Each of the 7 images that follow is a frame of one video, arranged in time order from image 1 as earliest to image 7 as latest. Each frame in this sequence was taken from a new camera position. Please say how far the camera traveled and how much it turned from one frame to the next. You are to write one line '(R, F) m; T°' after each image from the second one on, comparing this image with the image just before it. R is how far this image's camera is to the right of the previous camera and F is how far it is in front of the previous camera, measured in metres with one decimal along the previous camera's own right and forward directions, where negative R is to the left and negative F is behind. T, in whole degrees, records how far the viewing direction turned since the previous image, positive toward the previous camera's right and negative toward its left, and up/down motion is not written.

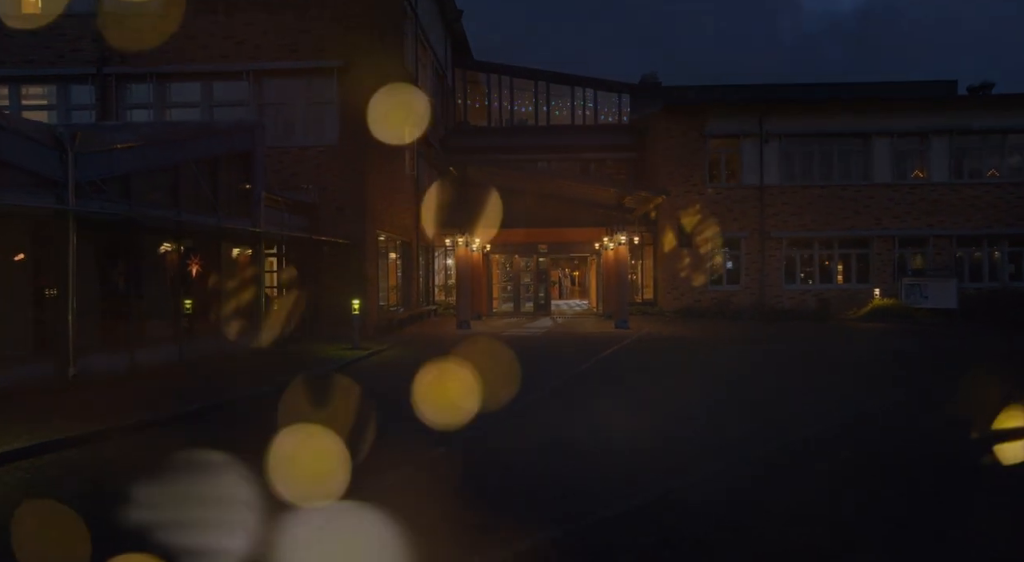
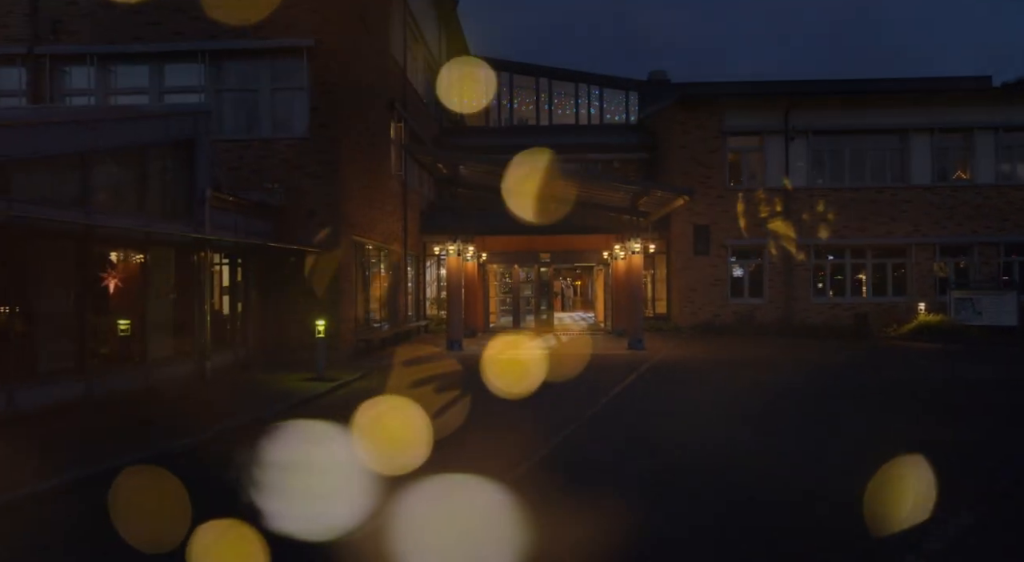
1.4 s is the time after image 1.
(+0.1, +2.5) m; 0°
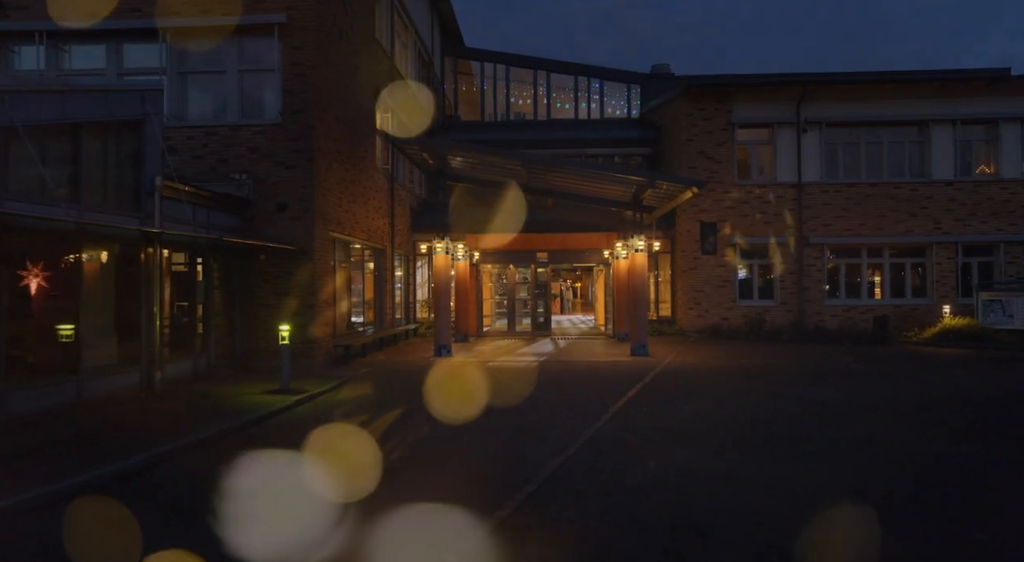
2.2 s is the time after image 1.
(+0.2, +1.4) m; 0°
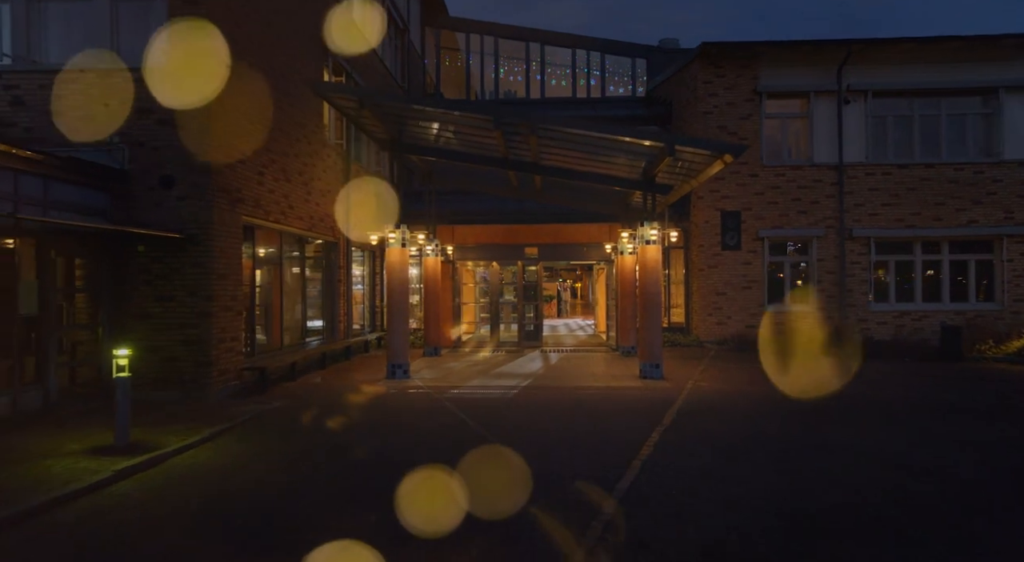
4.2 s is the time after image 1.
(+0.5, +3.7) m; 0°
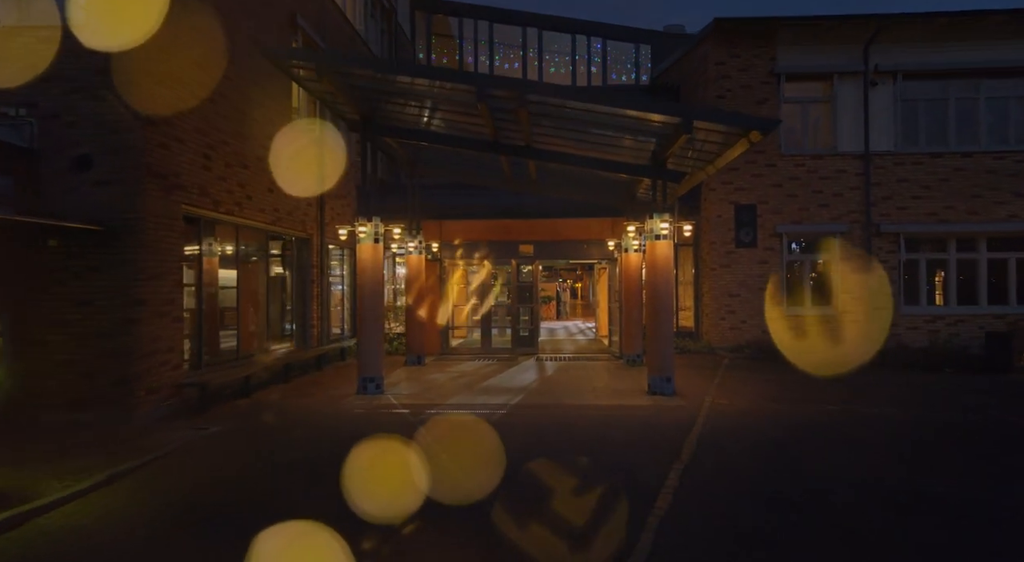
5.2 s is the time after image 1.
(+0.2, +1.7) m; 0°
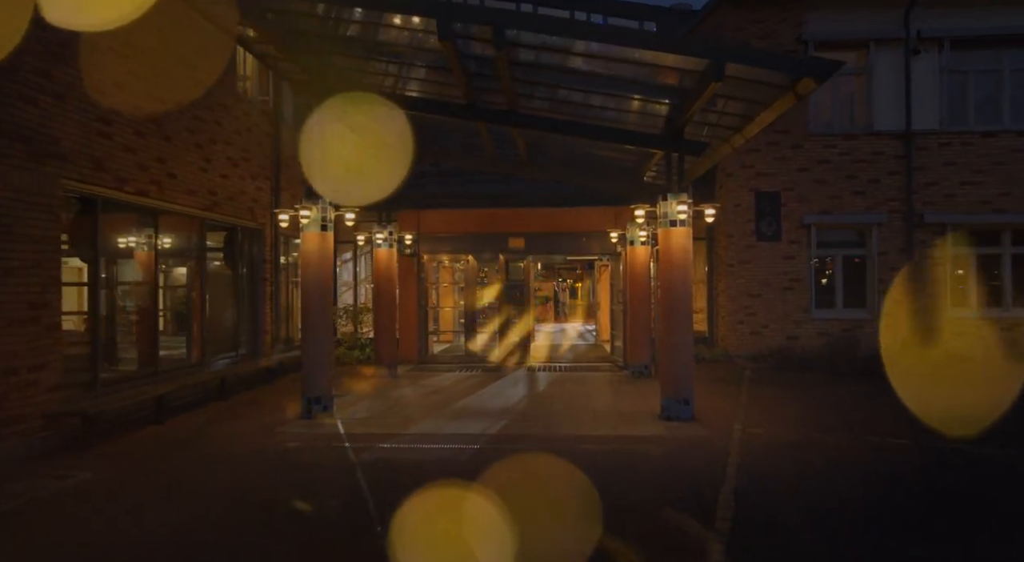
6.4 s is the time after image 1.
(+0.3, +2.2) m; 0°
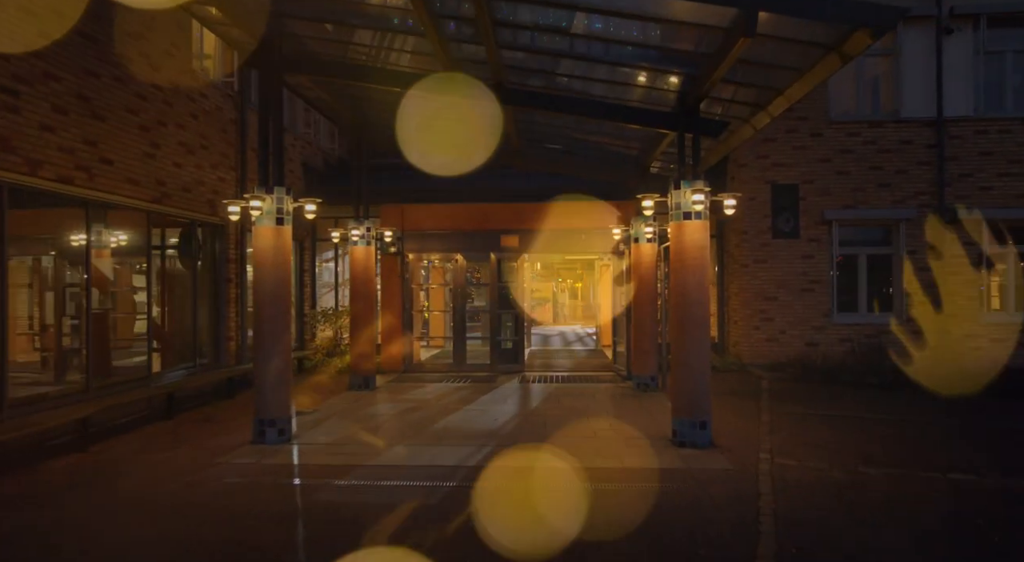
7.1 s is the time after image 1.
(+0.2, +1.3) m; 0°
